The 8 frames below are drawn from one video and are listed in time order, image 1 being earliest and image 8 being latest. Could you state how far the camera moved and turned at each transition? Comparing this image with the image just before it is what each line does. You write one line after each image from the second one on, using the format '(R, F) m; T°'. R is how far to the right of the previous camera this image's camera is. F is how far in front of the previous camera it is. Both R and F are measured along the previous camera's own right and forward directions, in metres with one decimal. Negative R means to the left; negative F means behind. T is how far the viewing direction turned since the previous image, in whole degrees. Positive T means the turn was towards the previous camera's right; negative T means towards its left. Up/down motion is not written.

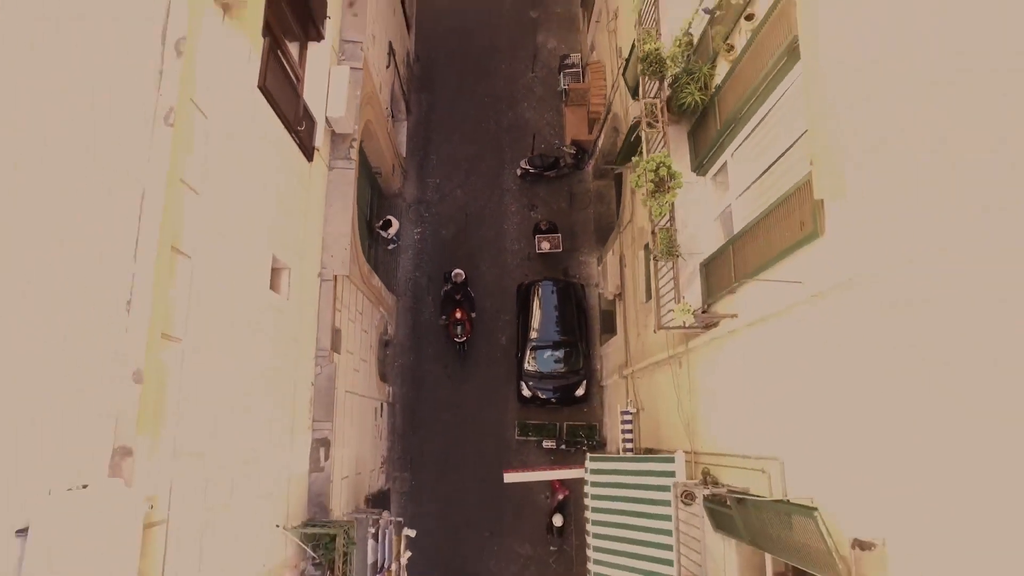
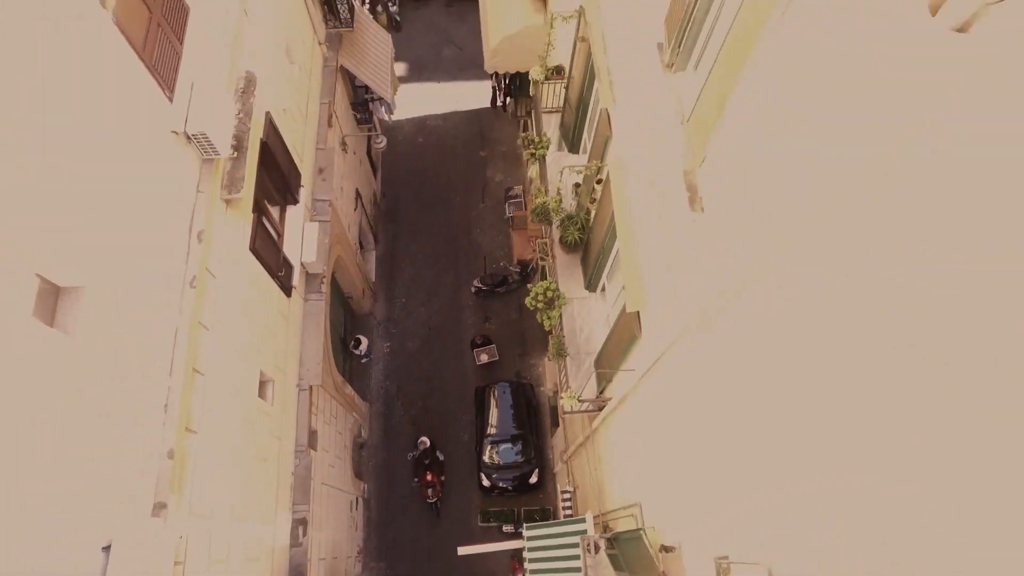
(+0.6, -1.8) m; +1°
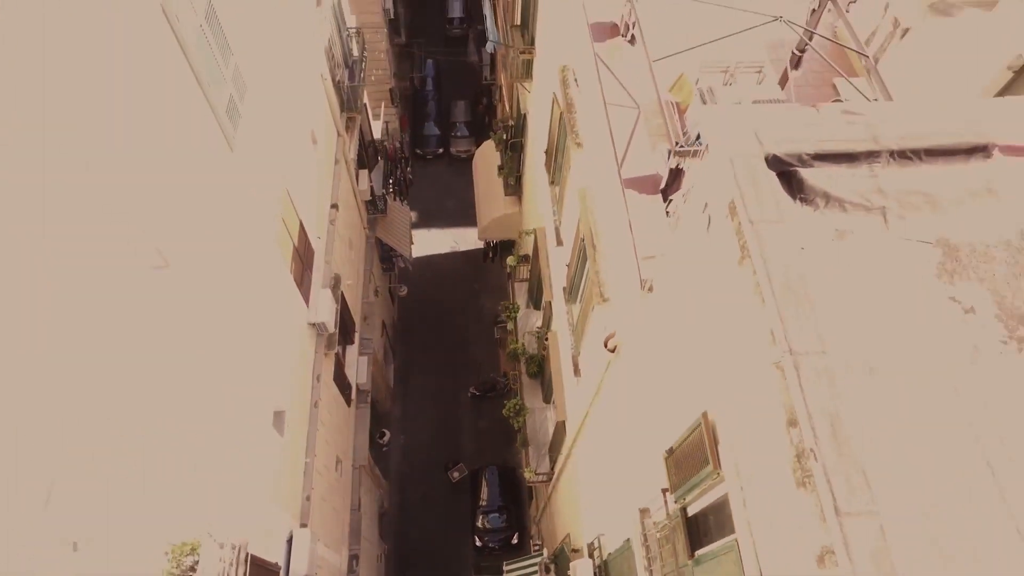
(+0.2, -4.5) m; 0°
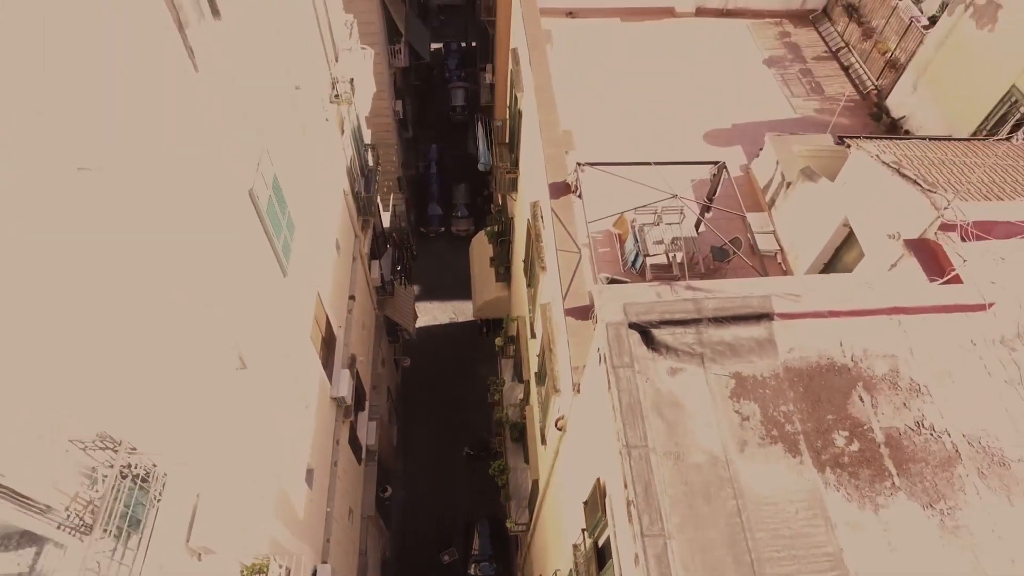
(+0.3, -2.4) m; 0°
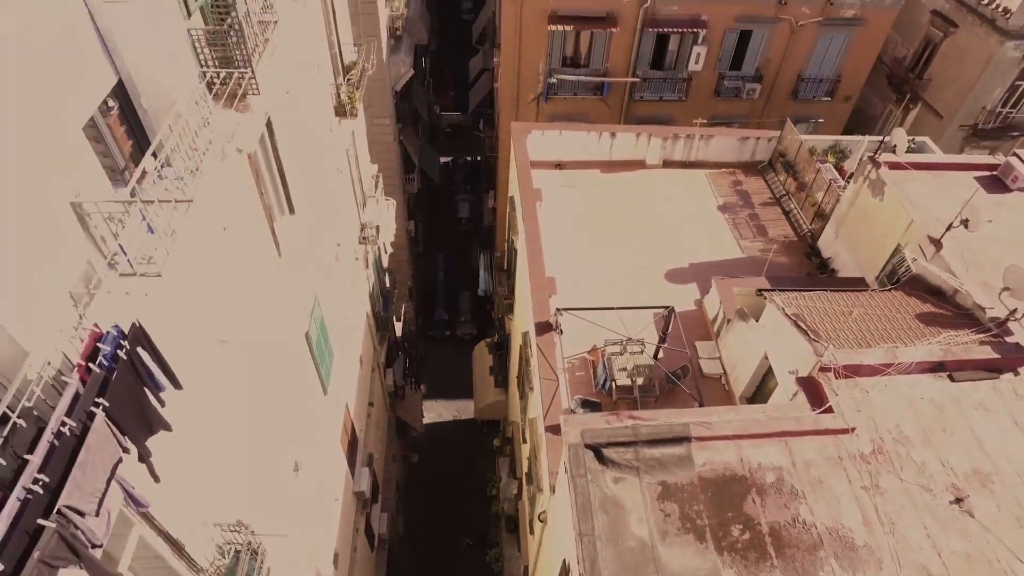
(+0.1, -2.5) m; 0°
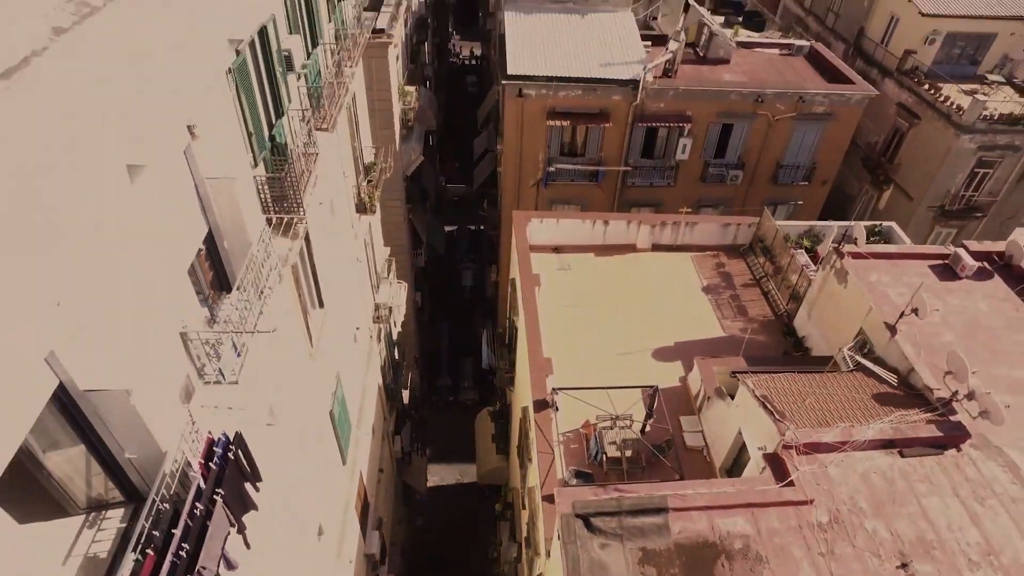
(0.0, -1.5) m; 0°
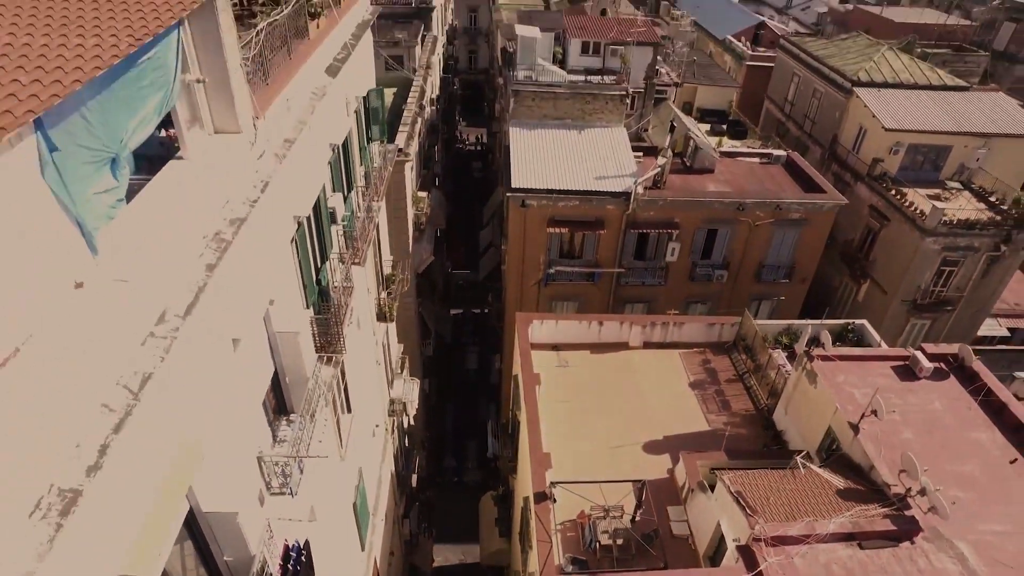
(0.0, -1.8) m; 0°
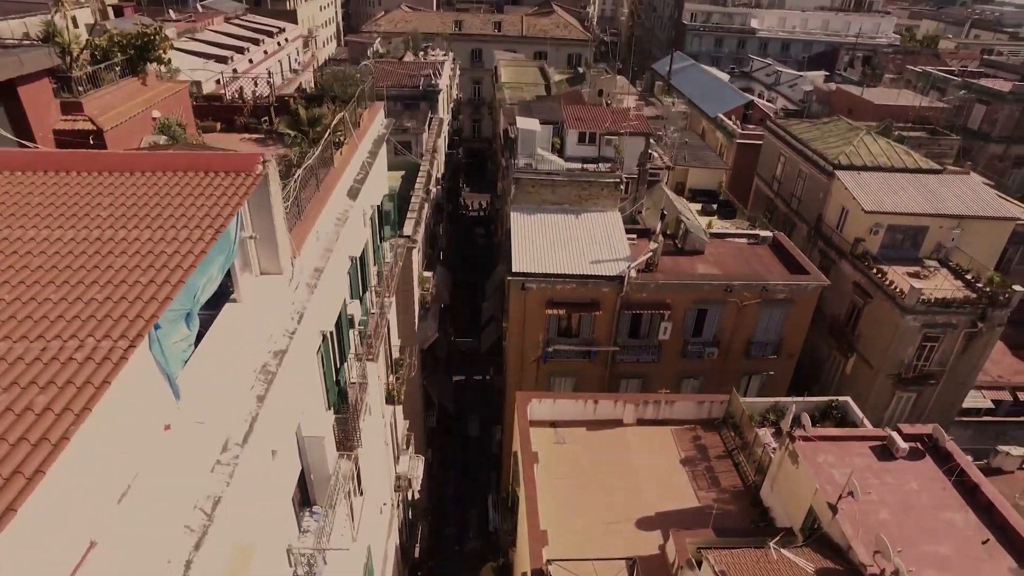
(+0.1, -1.3) m; 0°
